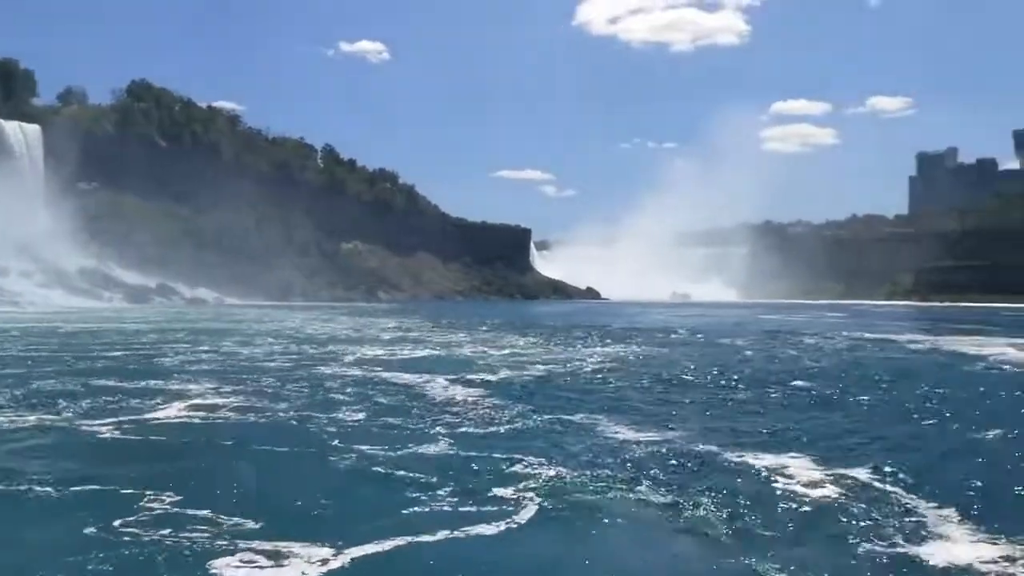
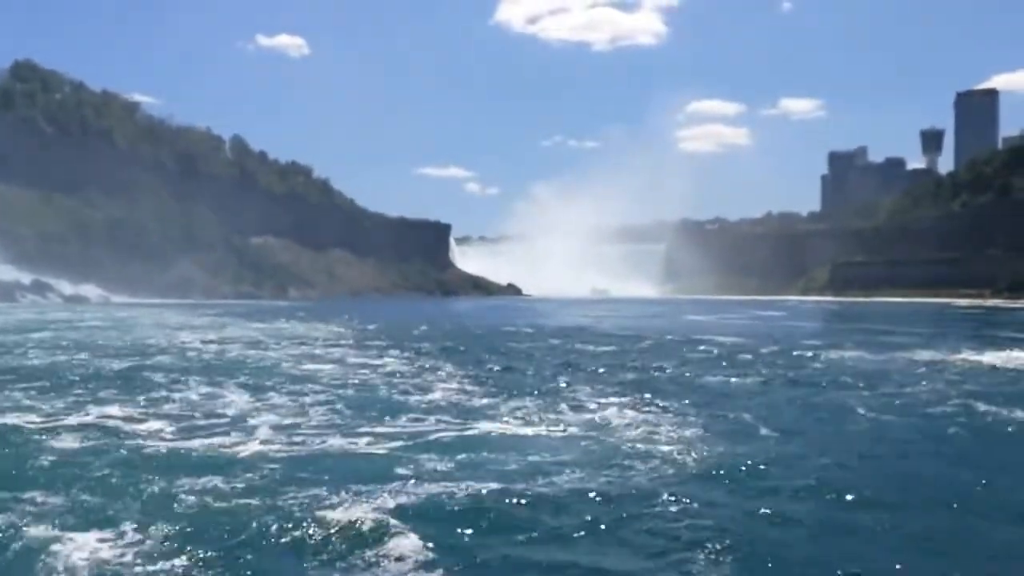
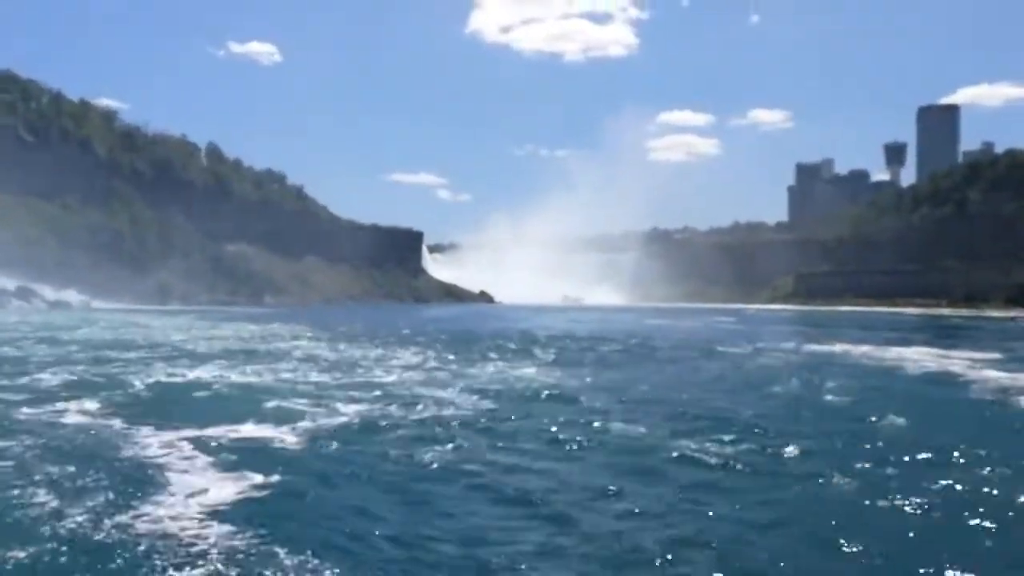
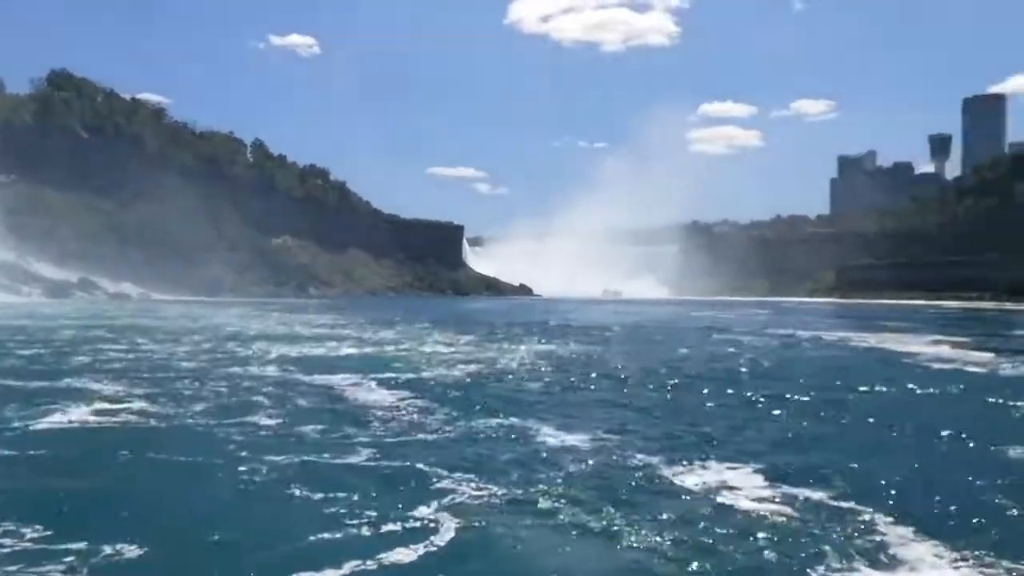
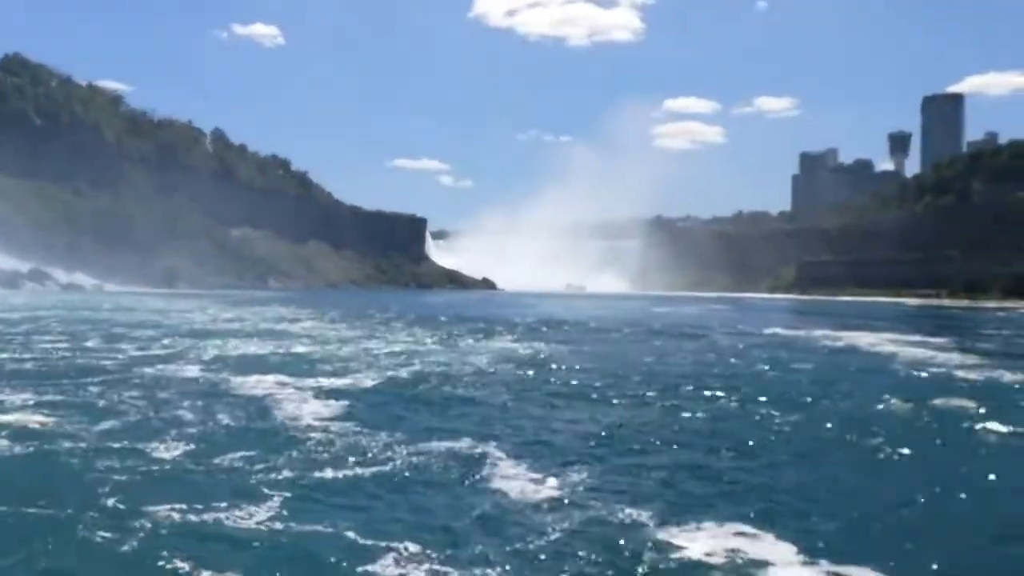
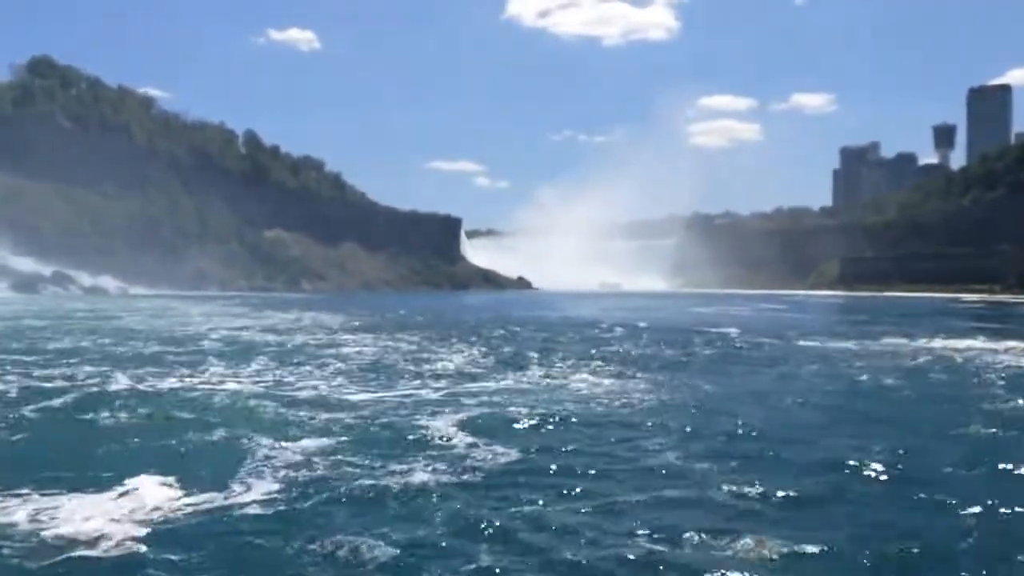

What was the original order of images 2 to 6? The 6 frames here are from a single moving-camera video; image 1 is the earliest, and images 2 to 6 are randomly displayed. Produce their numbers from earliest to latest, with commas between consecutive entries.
4, 5, 3, 6, 2
